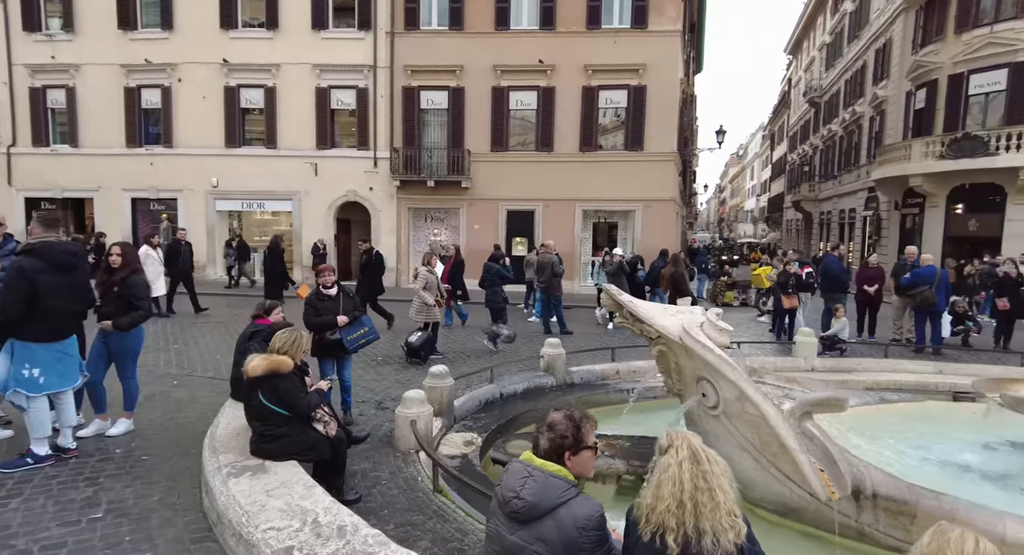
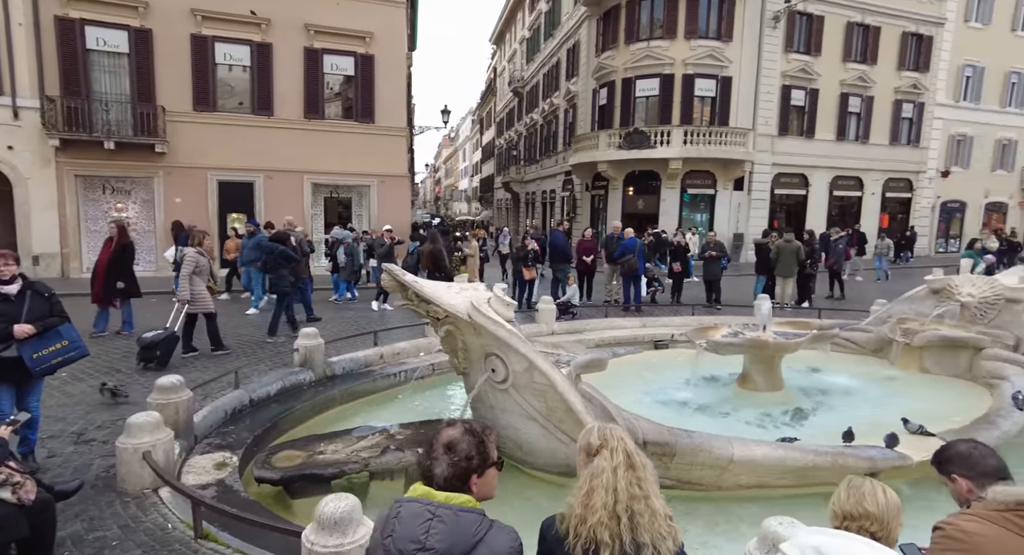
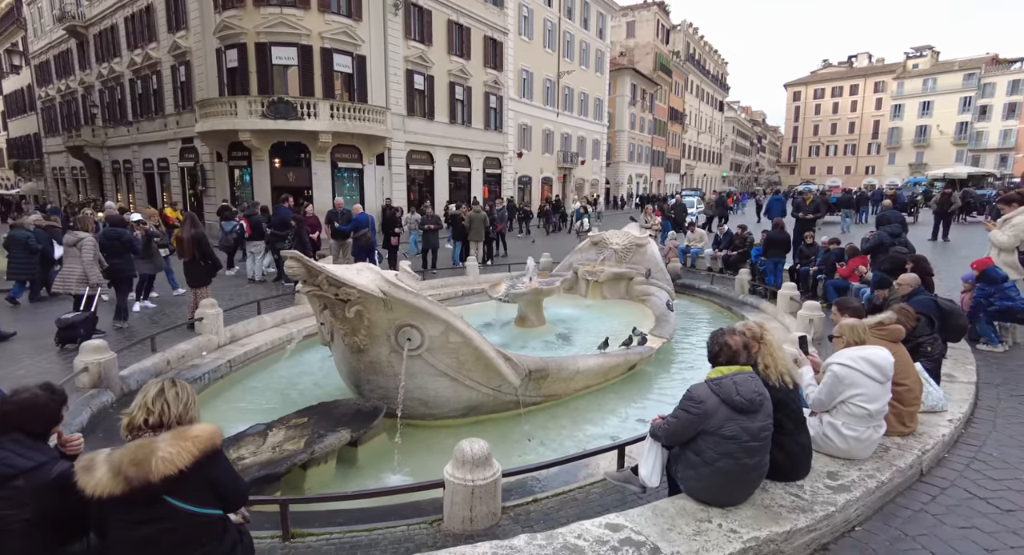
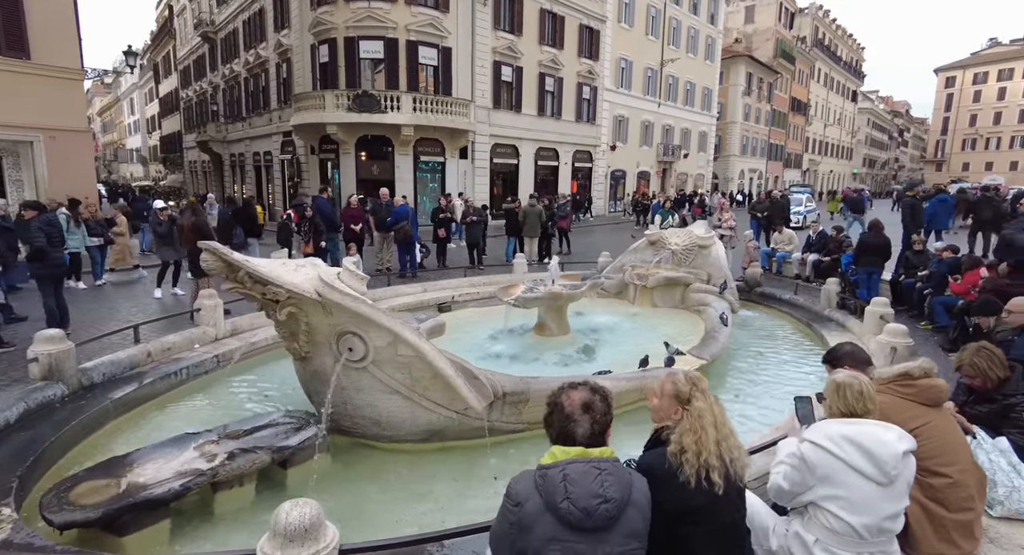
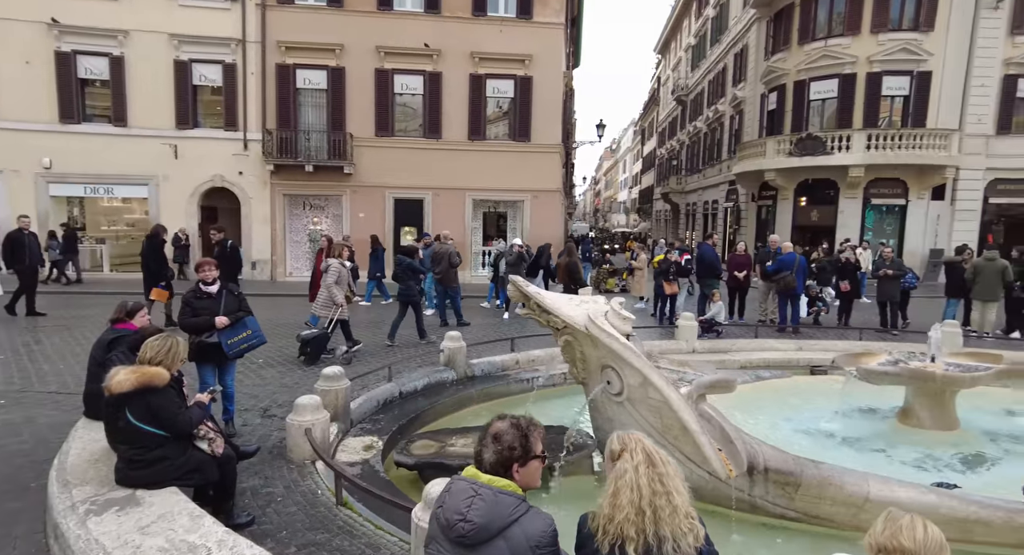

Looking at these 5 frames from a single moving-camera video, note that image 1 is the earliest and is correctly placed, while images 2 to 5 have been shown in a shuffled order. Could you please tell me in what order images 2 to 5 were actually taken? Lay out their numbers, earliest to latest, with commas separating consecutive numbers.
5, 2, 4, 3
